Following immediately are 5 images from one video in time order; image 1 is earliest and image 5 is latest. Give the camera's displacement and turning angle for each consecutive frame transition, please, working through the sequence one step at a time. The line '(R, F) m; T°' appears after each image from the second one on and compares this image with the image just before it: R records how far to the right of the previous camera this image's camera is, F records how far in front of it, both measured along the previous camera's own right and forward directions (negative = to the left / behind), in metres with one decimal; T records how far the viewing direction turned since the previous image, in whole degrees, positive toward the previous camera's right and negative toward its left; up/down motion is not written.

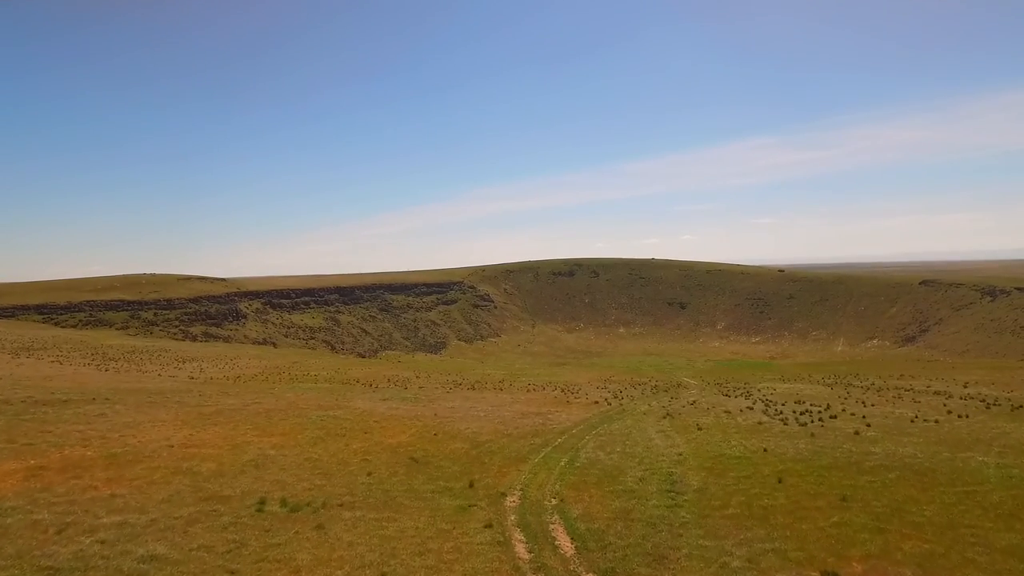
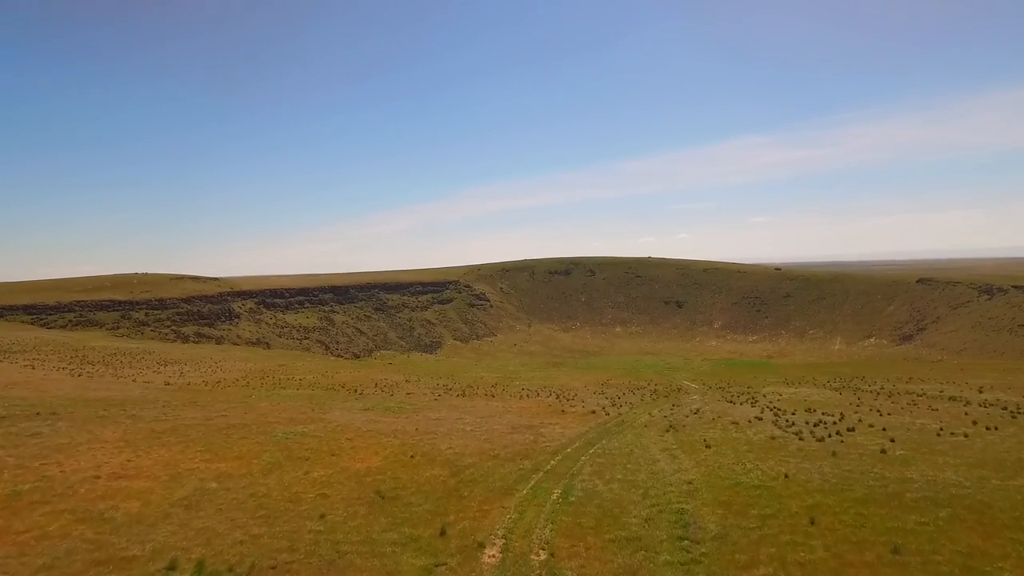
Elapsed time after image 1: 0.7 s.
(+0.3, +2.2) m; 0°
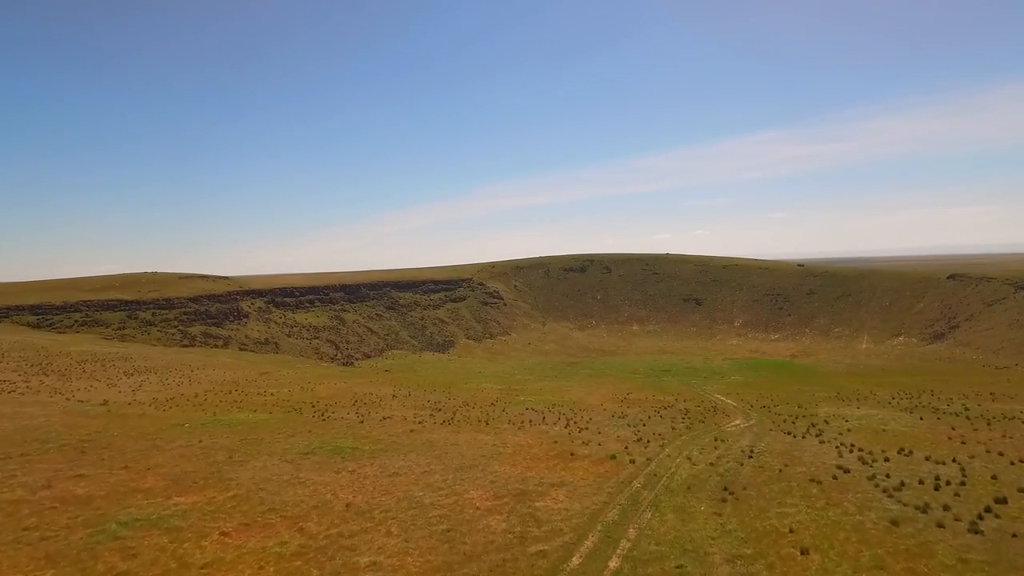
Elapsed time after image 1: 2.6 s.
(+1.0, +7.6) m; -1°
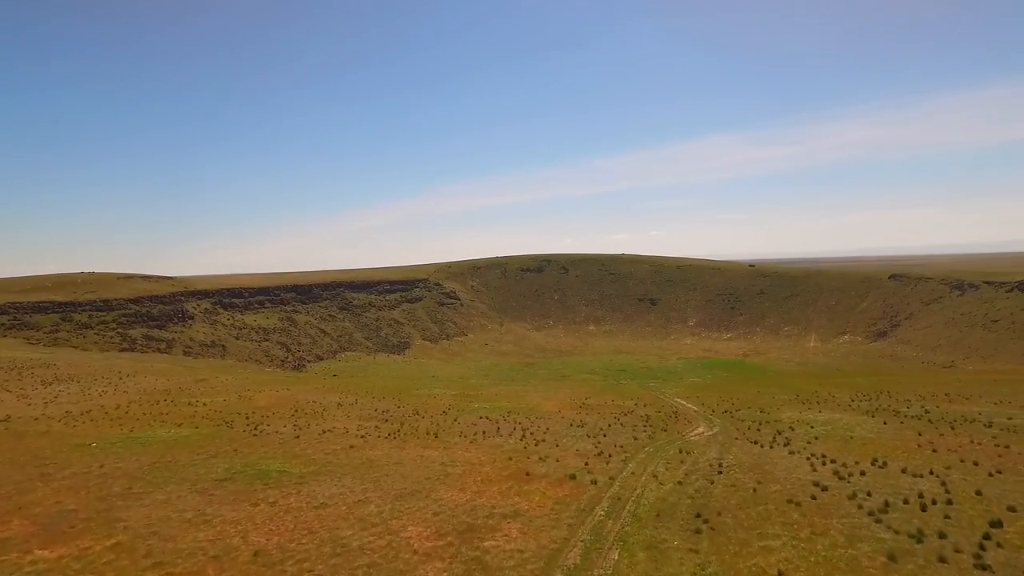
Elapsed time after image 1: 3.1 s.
(+0.4, +2.3) m; +4°
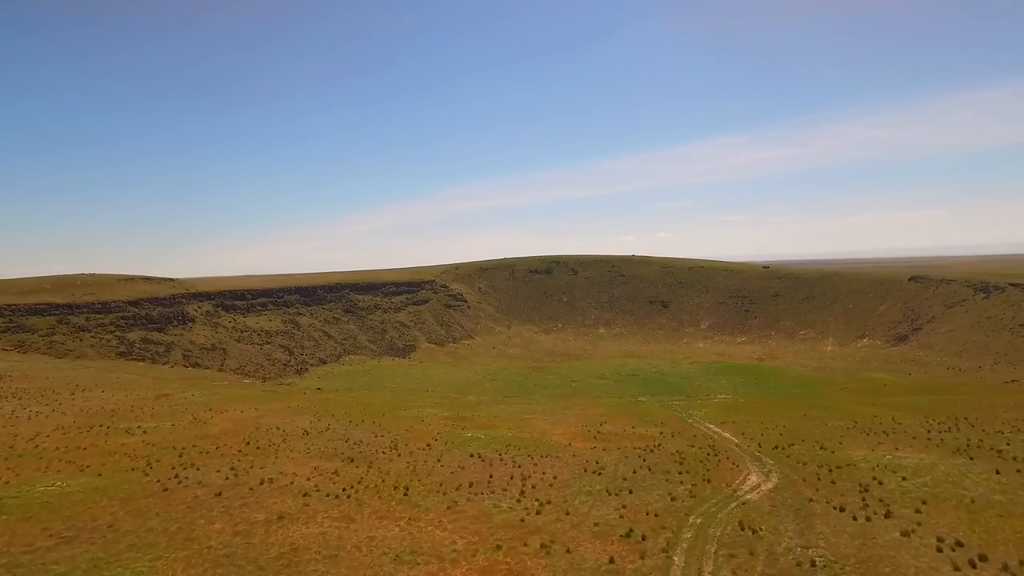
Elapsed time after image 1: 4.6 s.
(+0.5, +7.3) m; -1°
